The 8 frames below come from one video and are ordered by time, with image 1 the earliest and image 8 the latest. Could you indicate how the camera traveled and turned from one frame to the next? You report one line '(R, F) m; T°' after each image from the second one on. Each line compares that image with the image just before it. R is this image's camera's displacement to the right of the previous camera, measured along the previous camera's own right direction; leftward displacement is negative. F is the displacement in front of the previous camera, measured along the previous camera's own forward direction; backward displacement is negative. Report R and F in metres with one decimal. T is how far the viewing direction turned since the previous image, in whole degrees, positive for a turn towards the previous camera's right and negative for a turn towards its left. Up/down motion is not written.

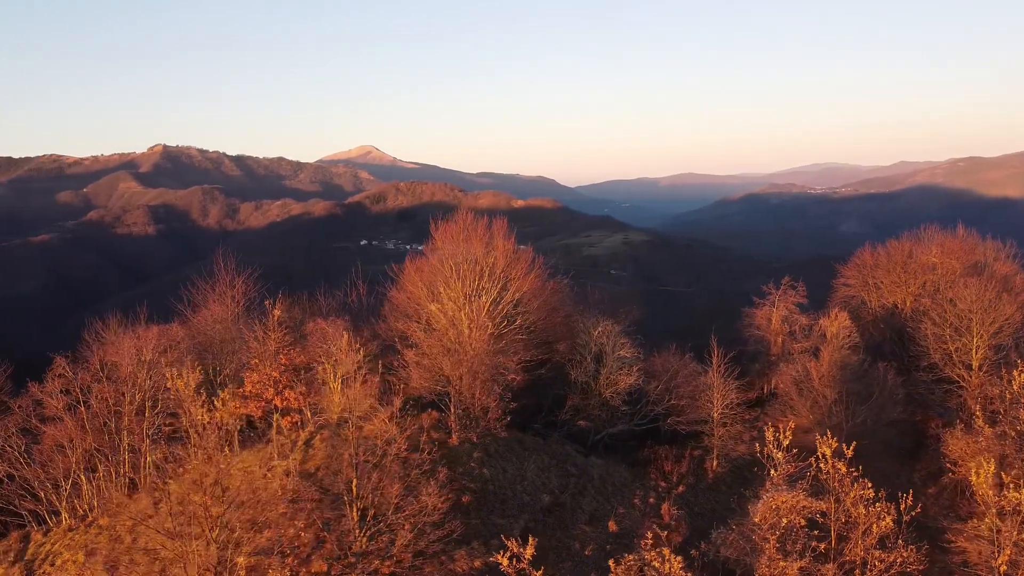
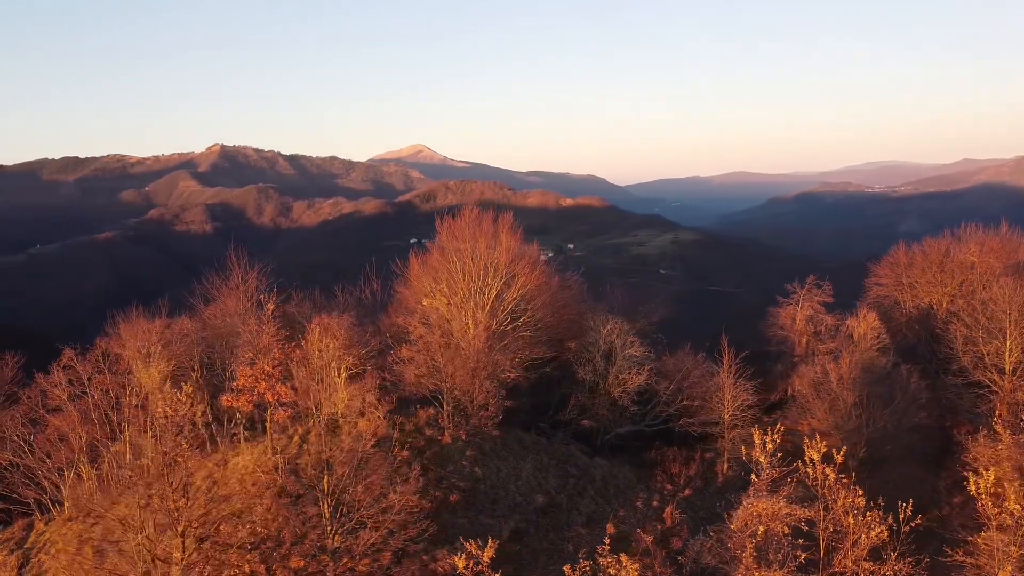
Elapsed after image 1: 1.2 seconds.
(+0.8, +0.3) m; -3°
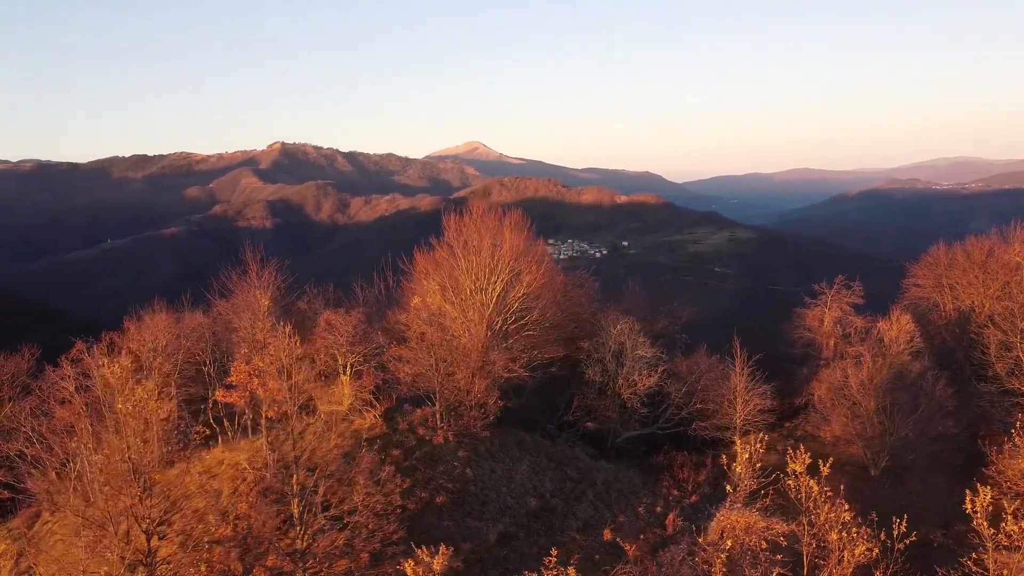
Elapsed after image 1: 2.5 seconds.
(+0.8, +0.3) m; -3°
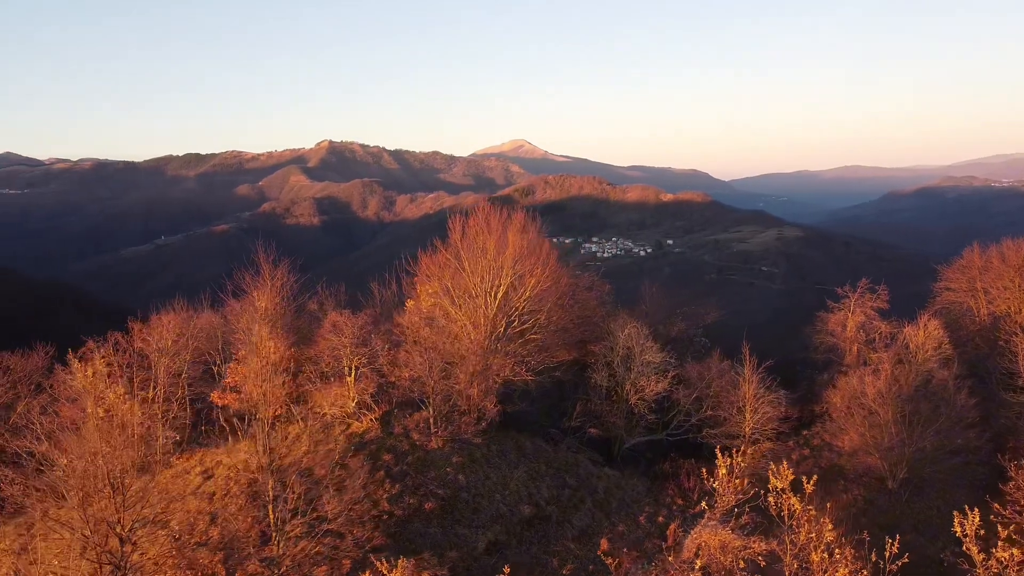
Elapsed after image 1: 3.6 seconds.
(+0.7, +0.2) m; -2°
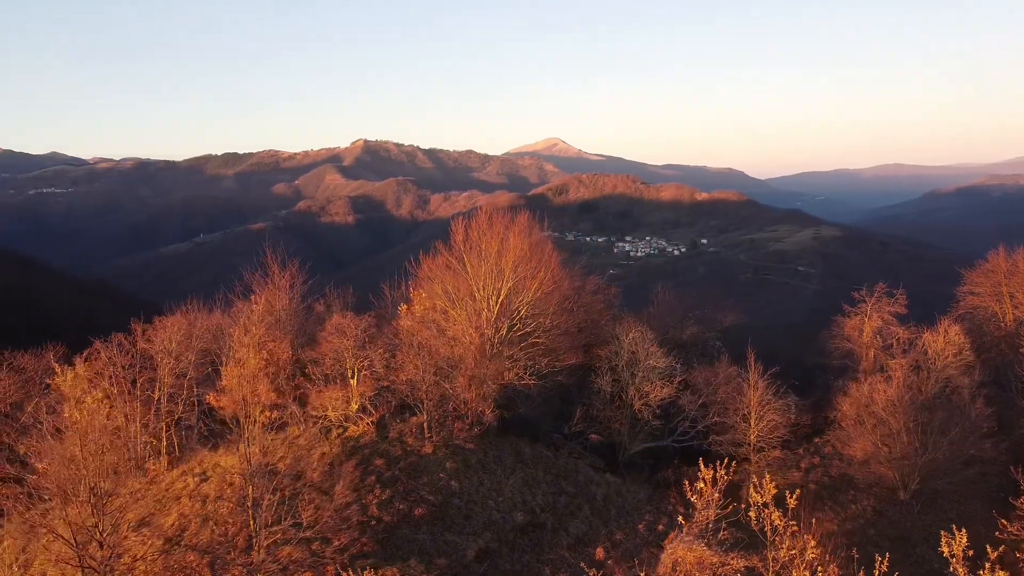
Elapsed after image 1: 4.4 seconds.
(+0.5, +0.1) m; -2°
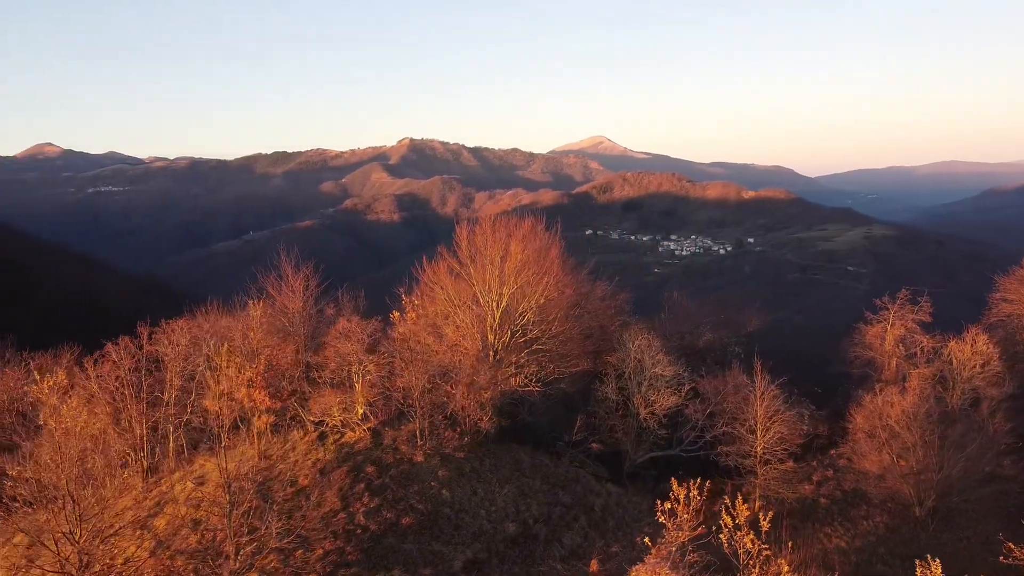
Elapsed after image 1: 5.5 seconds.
(+0.7, +0.1) m; -2°
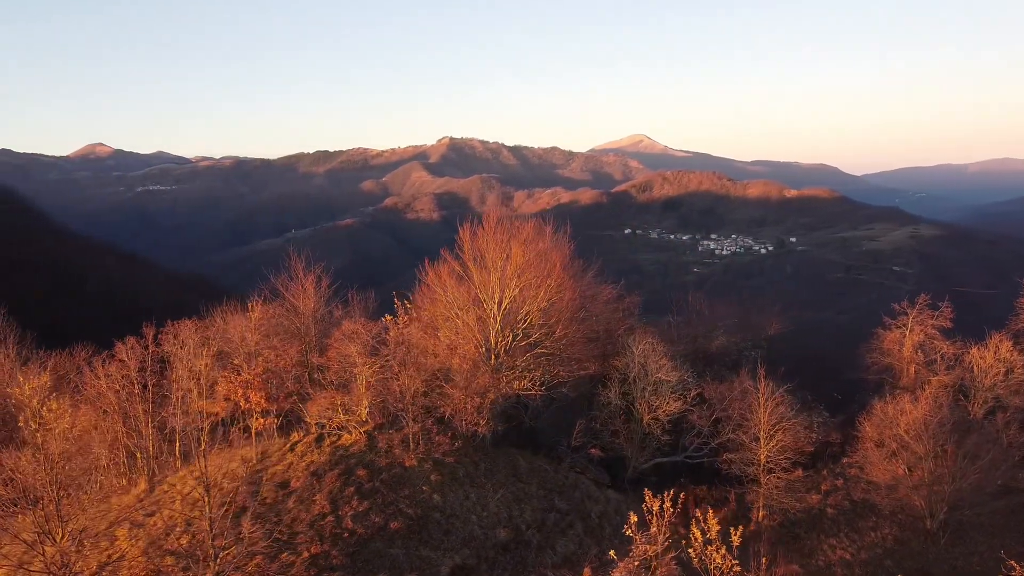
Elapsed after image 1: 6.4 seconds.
(+0.6, +0.1) m; -2°
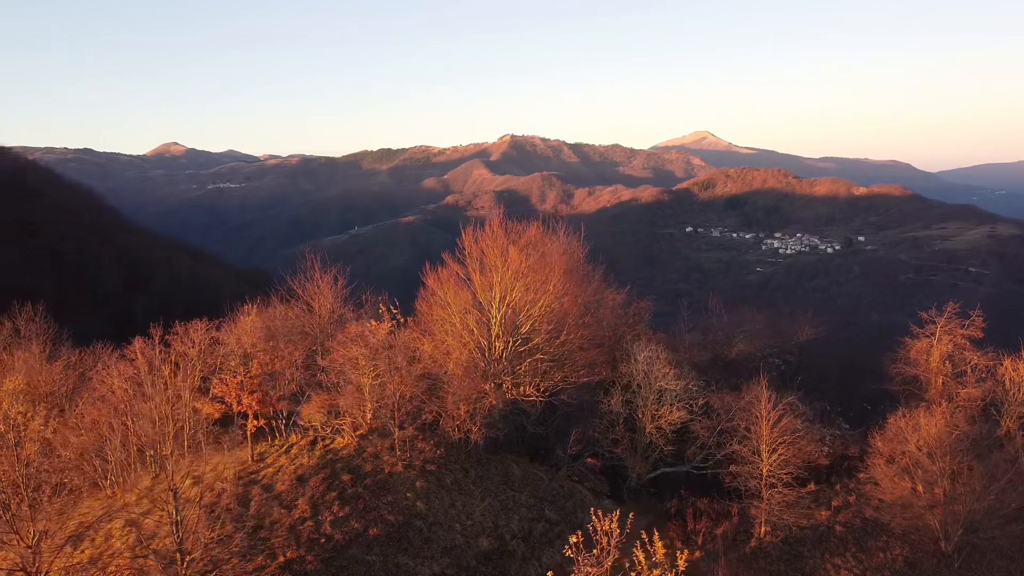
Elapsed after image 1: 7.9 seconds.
(+0.9, +0.1) m; -3°
